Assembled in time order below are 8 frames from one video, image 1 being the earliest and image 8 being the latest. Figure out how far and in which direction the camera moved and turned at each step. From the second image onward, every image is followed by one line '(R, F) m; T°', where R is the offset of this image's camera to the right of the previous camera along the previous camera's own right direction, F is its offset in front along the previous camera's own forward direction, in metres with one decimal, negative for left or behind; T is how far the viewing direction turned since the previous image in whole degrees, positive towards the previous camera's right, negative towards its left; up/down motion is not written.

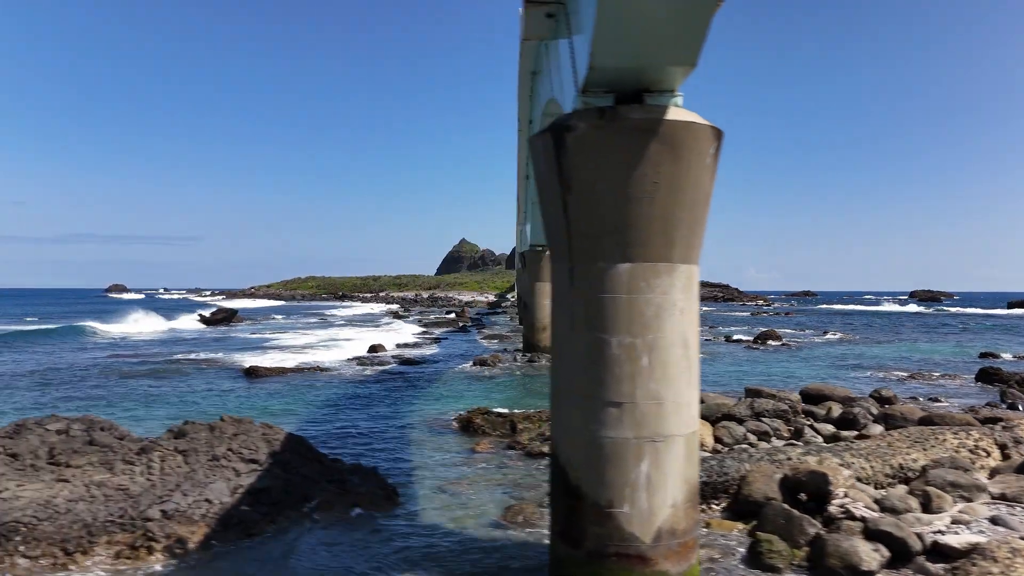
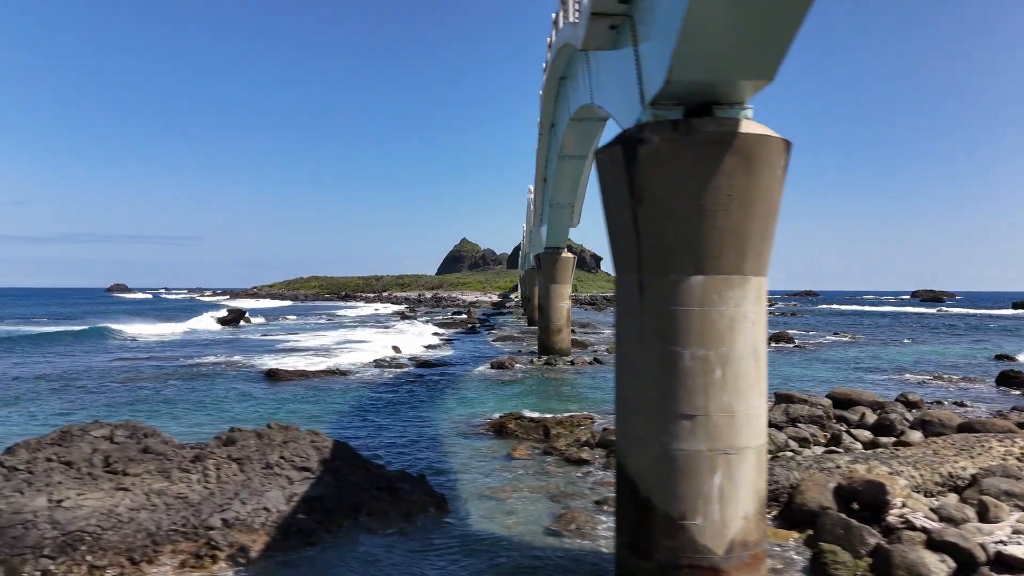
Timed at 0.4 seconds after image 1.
(-0.7, 0.0) m; 0°
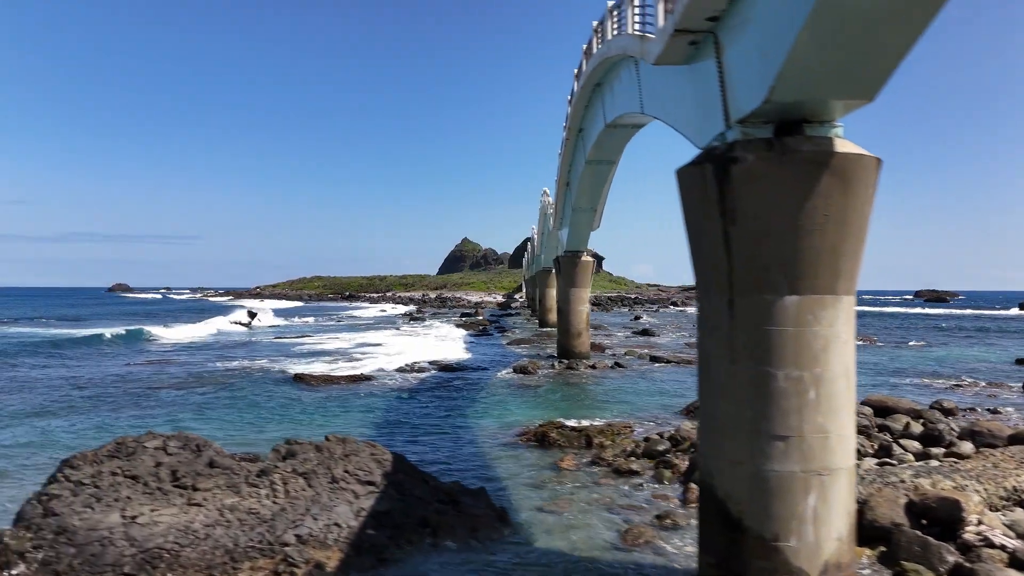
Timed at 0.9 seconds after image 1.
(-0.8, 0.0) m; 0°
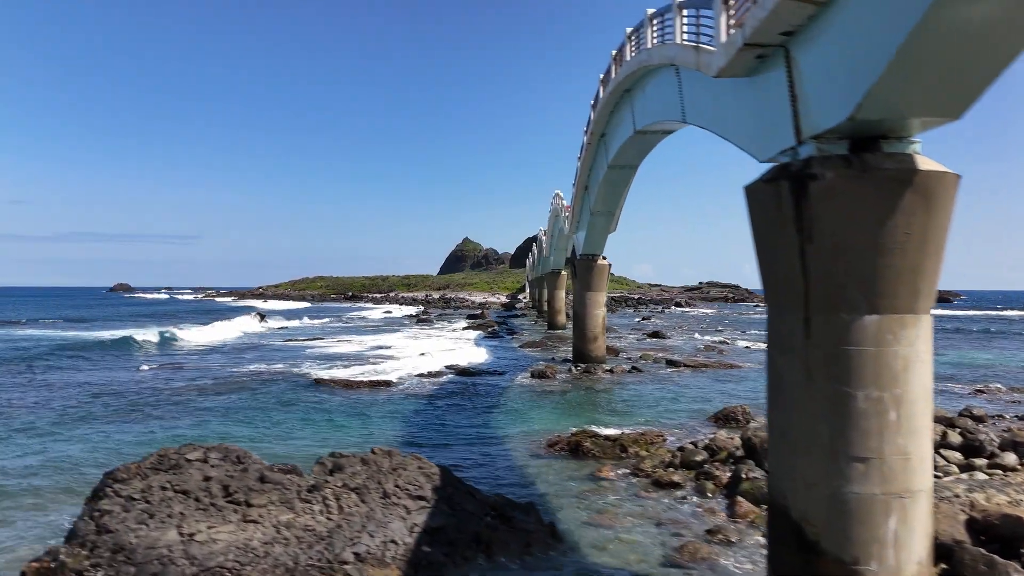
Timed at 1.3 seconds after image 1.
(-0.7, +0.1) m; 0°
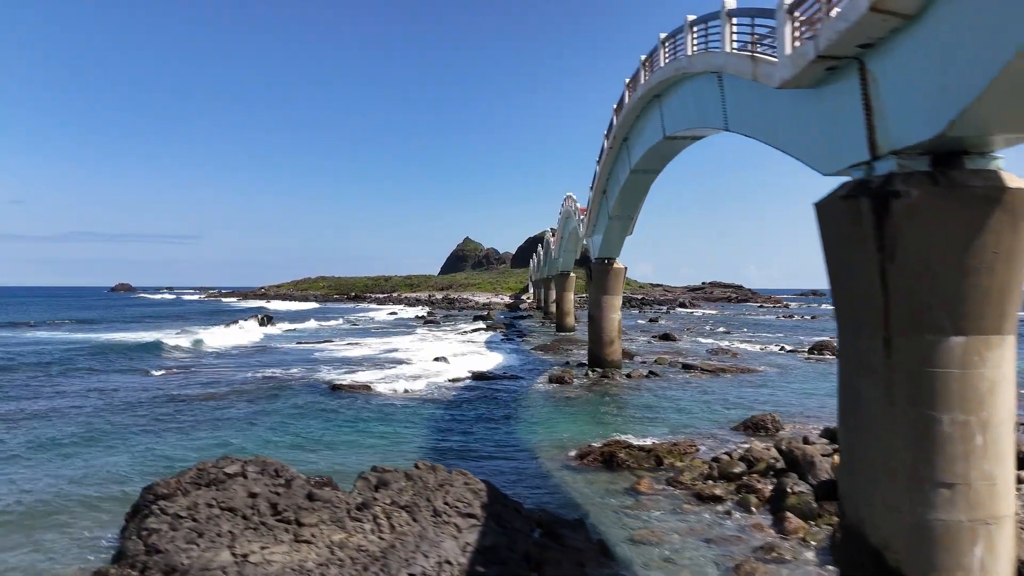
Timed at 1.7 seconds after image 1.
(-0.6, +0.1) m; 0°
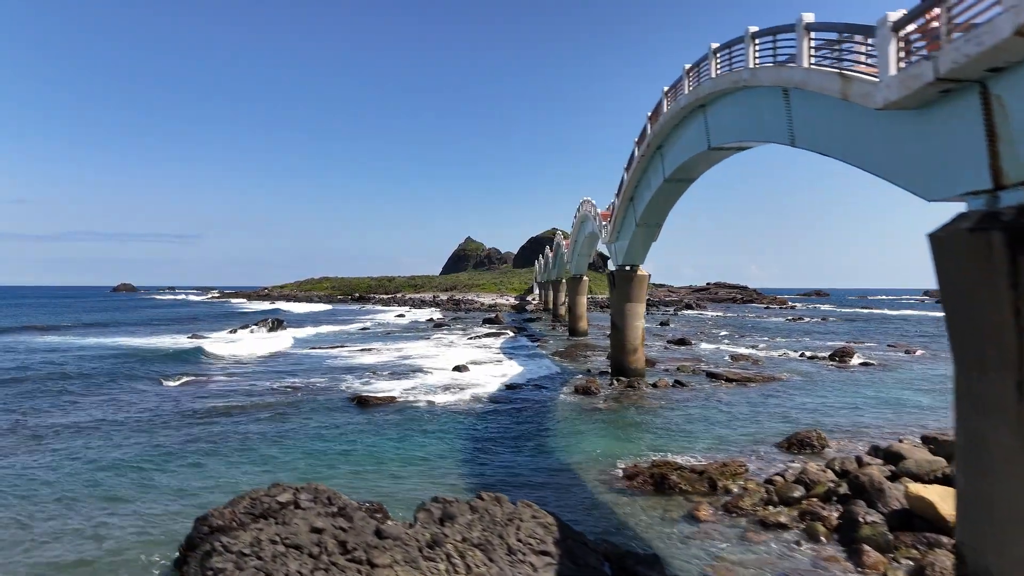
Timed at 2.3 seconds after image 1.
(-0.9, +0.3) m; 0°
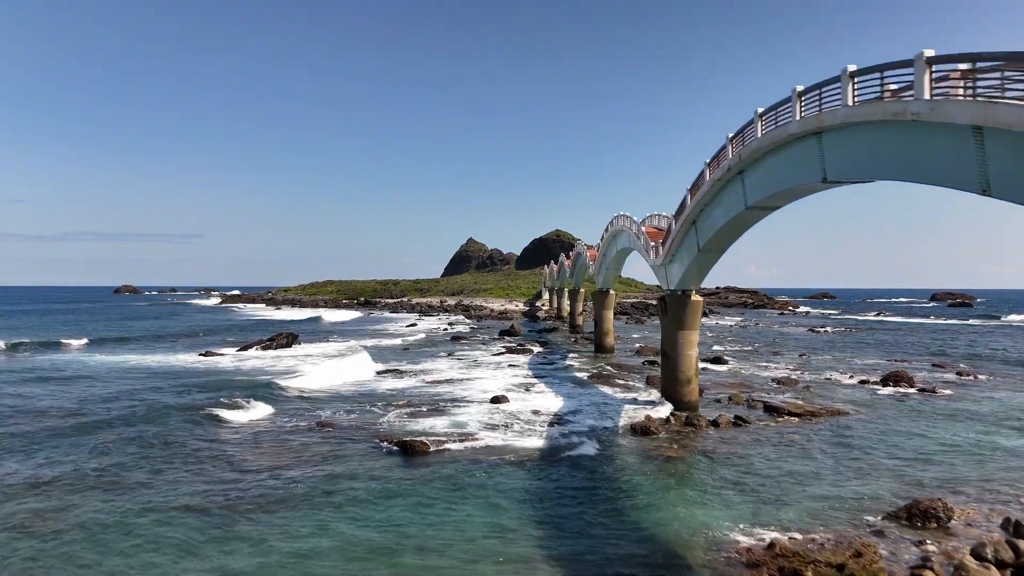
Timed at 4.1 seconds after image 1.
(-1.7, +1.6) m; 0°
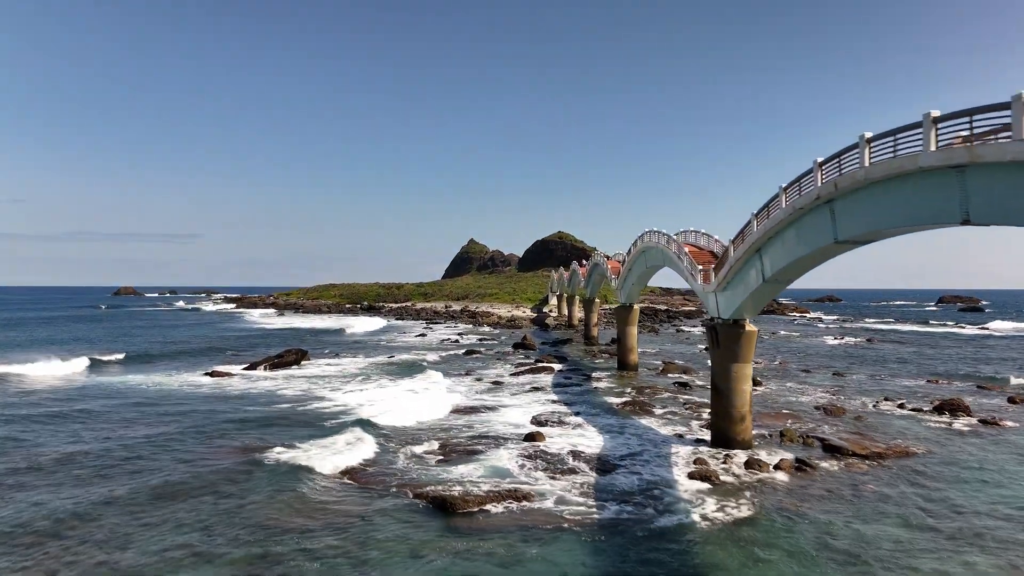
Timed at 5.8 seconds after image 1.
(-1.4, +1.8) m; 0°
